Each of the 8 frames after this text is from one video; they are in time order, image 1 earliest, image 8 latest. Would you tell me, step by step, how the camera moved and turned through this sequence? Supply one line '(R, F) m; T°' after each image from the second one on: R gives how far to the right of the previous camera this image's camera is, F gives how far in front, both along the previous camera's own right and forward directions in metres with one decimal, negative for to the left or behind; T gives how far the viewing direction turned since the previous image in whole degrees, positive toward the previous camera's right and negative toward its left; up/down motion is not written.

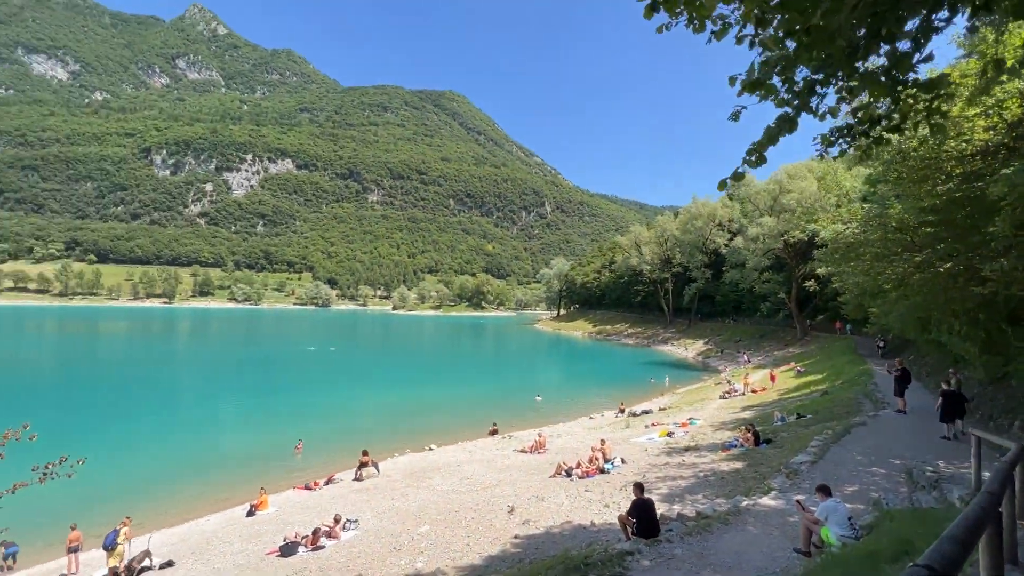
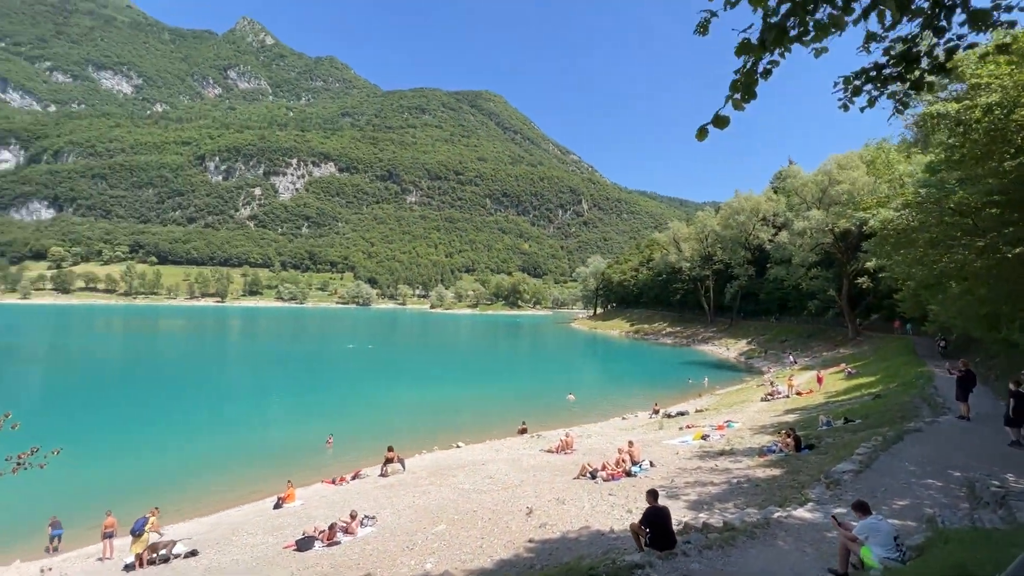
(+0.3, +0.3) m; -5°
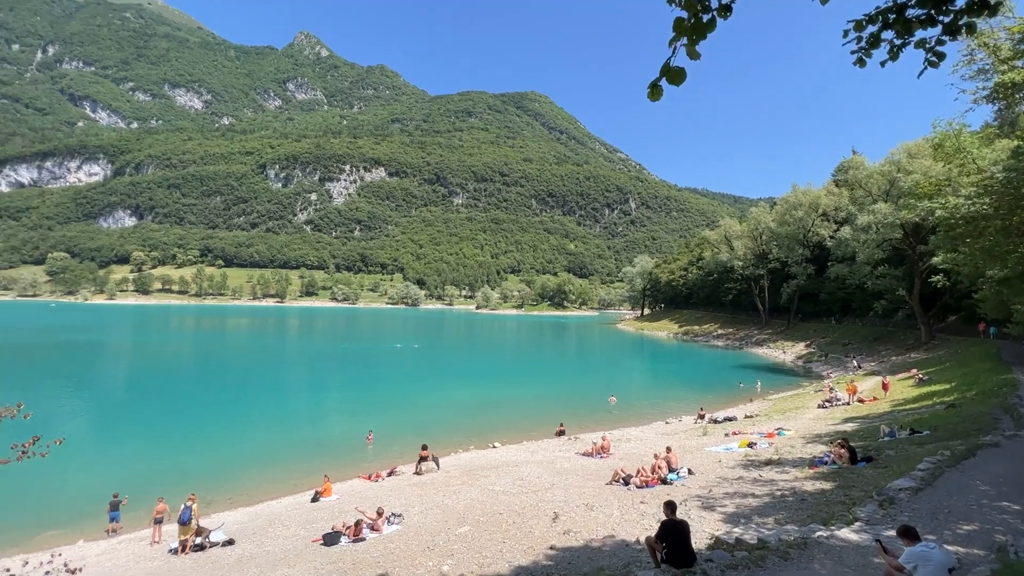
(+0.4, +0.2) m; -6°
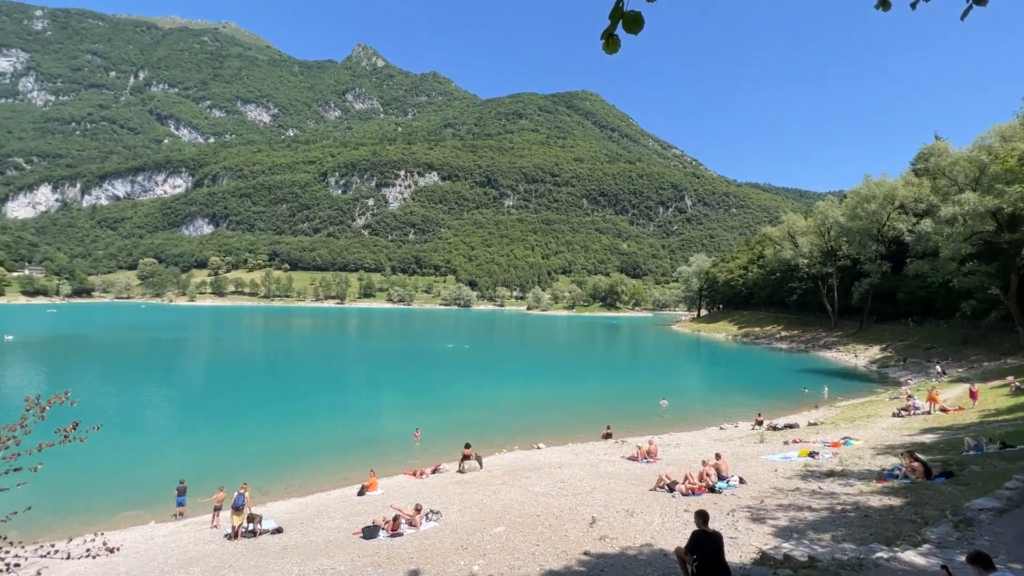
(+0.3, +0.1) m; -6°
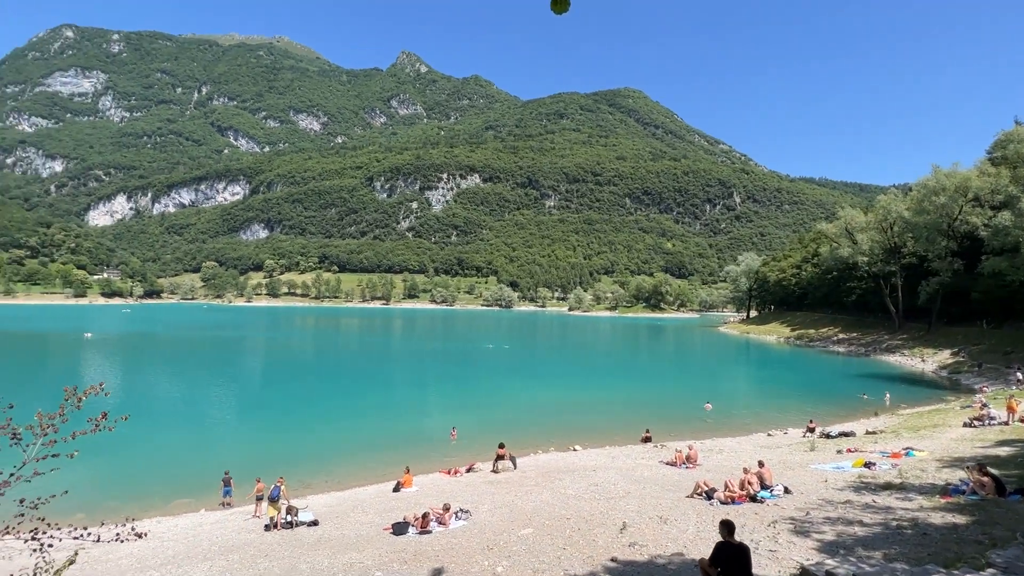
(+0.2, +0.1) m; -5°
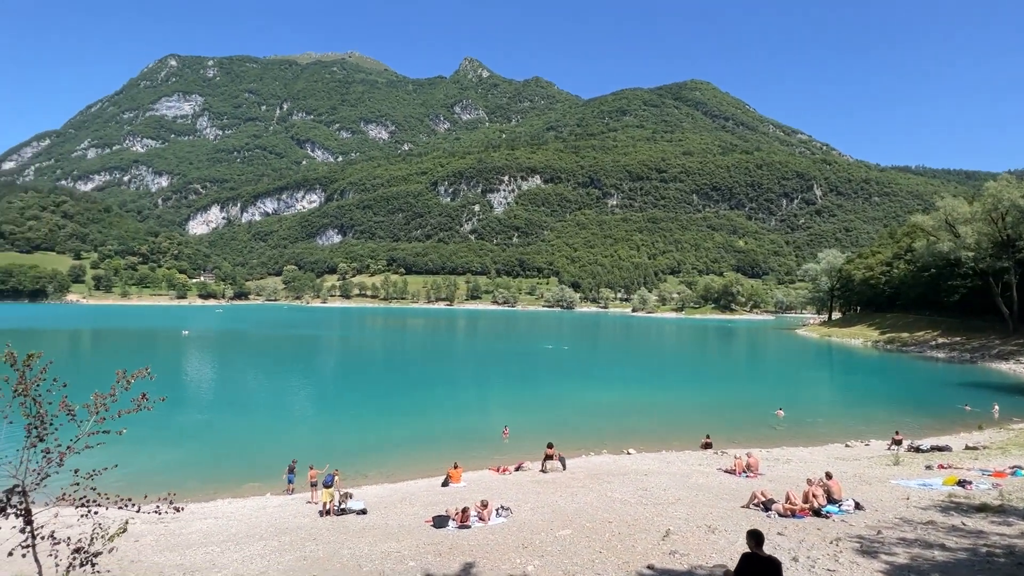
(+0.4, +0.1) m; -8°
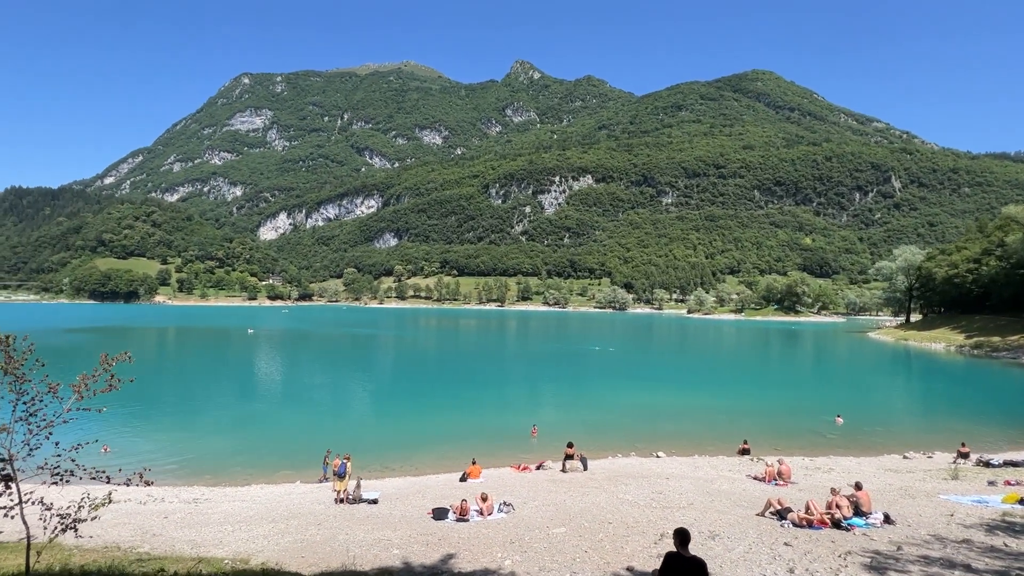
(+0.9, +0.1) m; -6°
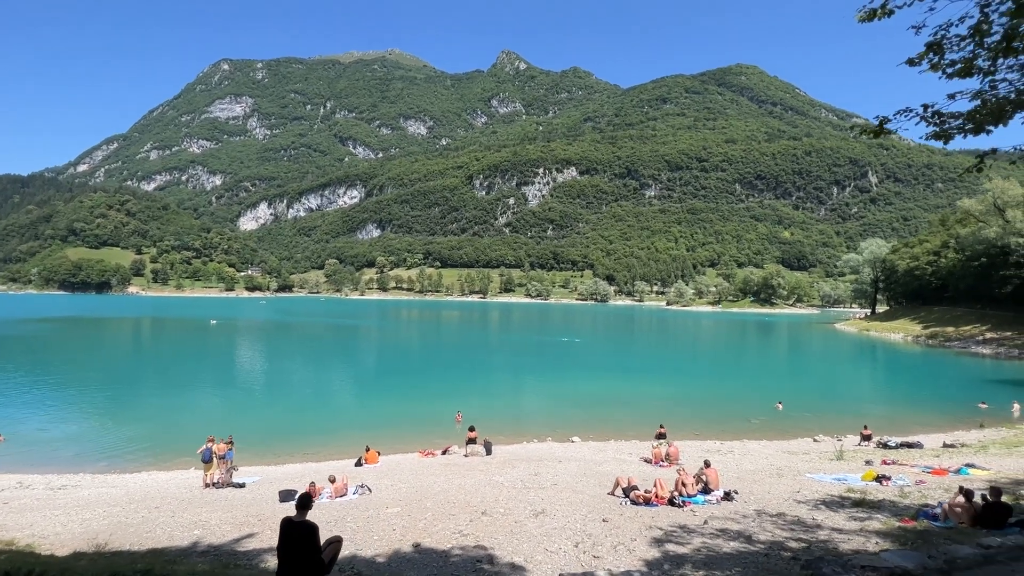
(+2.3, +0.1) m; +2°
